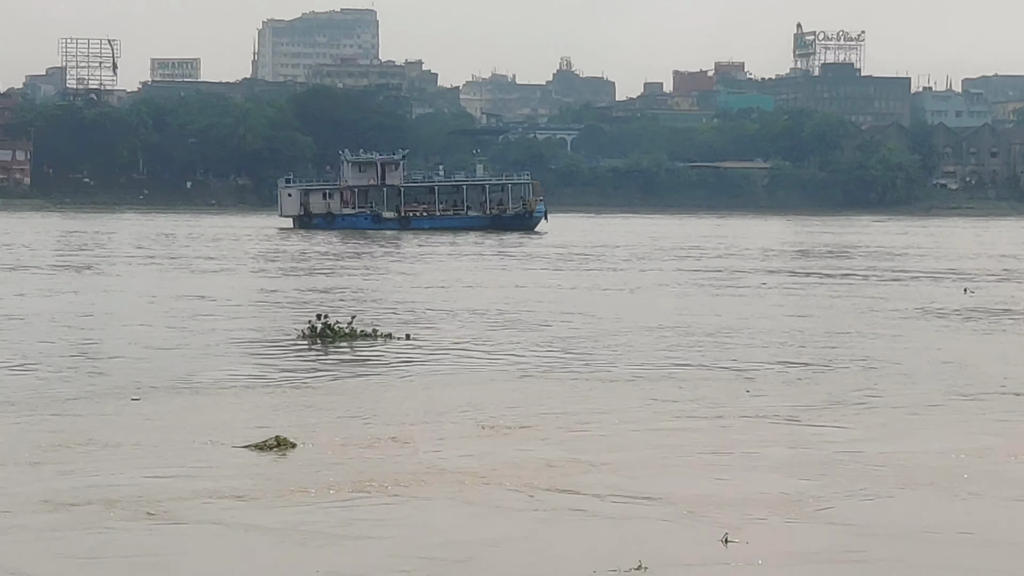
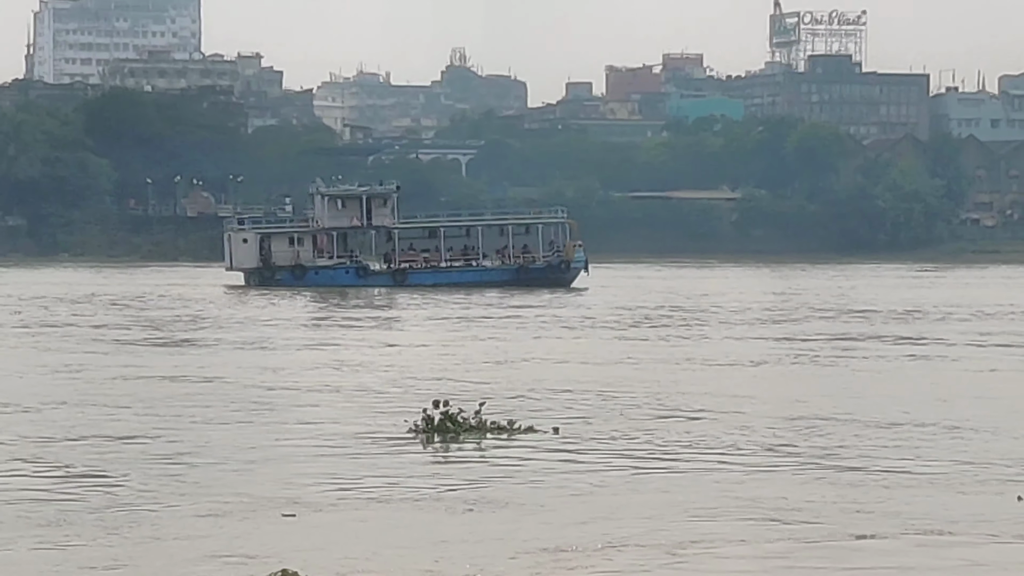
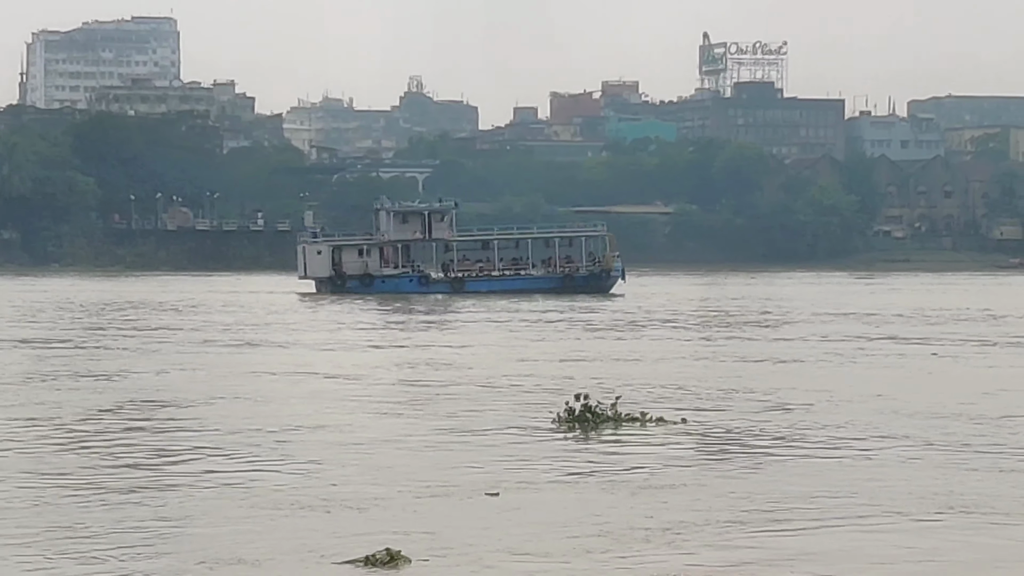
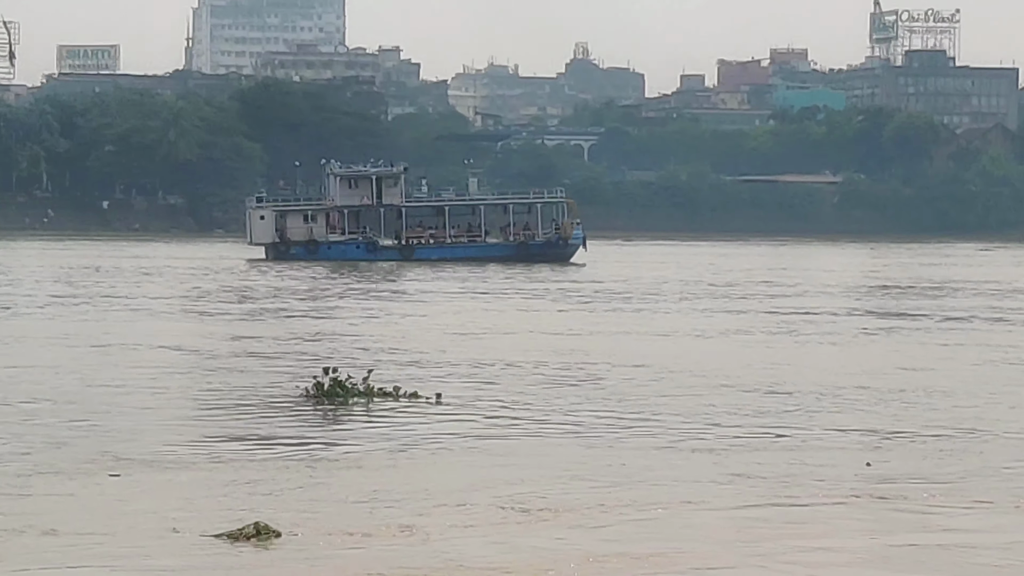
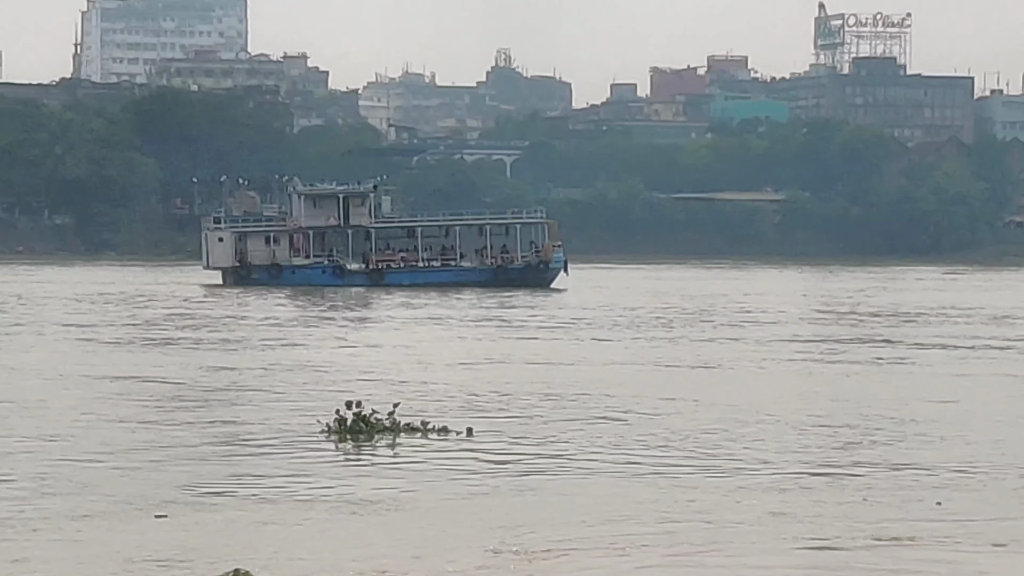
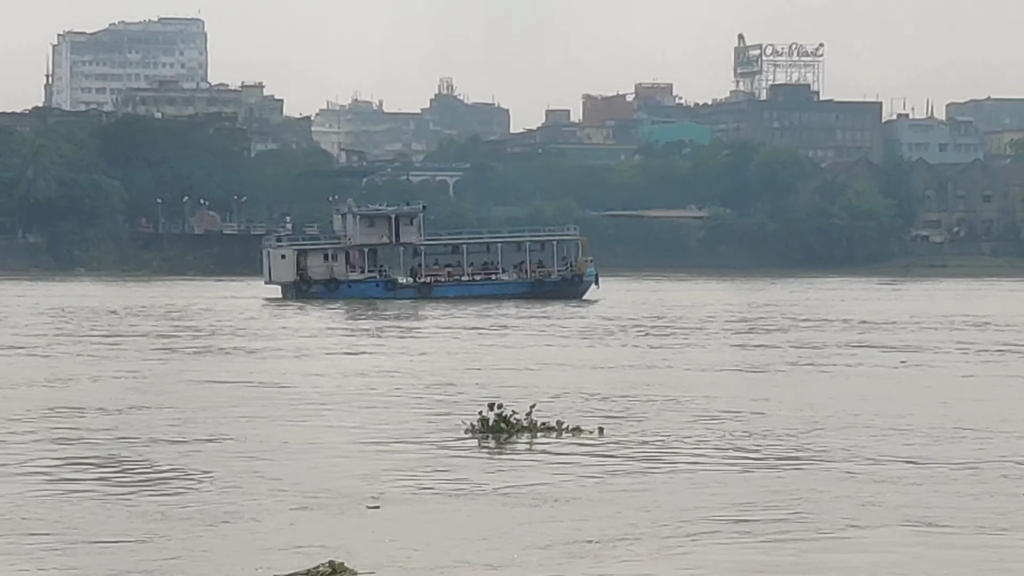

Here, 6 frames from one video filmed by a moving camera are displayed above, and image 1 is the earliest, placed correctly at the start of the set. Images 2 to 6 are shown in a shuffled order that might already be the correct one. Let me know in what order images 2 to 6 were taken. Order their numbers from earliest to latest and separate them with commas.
4, 5, 2, 6, 3
